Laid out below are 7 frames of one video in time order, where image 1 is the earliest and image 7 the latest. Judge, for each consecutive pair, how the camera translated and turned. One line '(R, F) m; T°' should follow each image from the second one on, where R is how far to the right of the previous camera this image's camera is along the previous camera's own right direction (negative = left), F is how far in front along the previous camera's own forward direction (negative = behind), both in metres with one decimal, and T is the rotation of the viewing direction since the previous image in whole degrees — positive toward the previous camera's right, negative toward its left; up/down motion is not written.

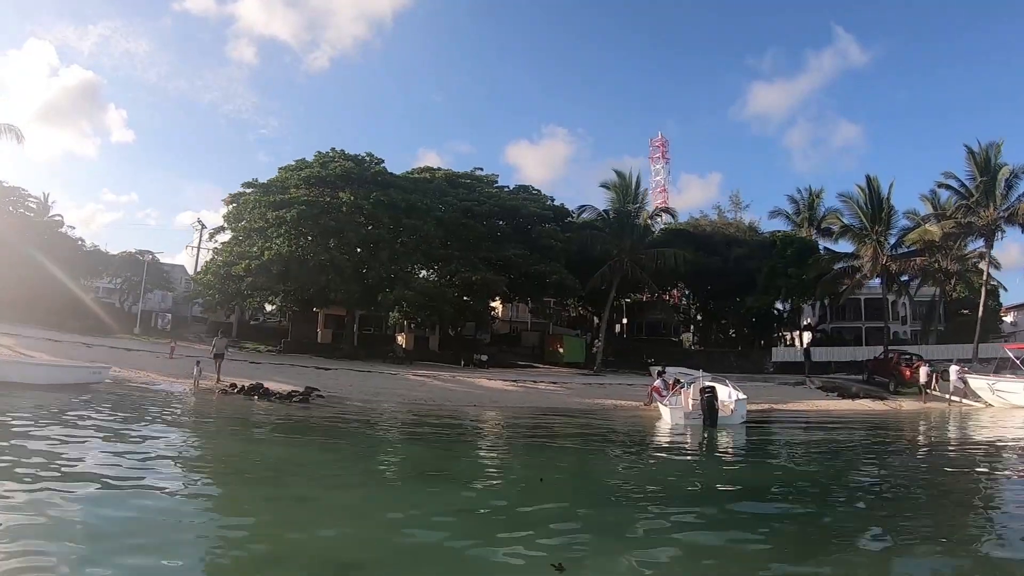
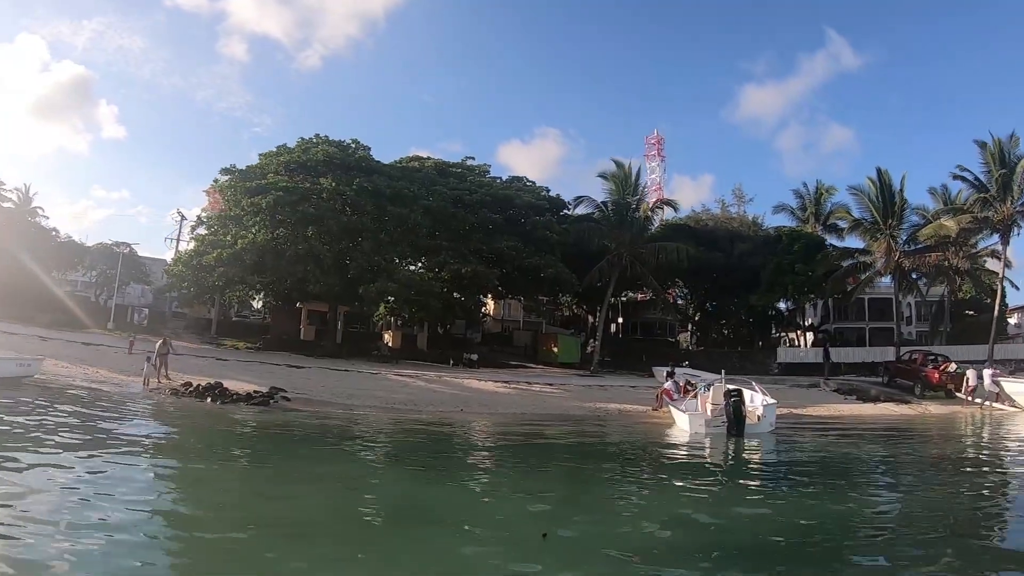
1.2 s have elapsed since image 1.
(0.0, +2.3) m; +1°
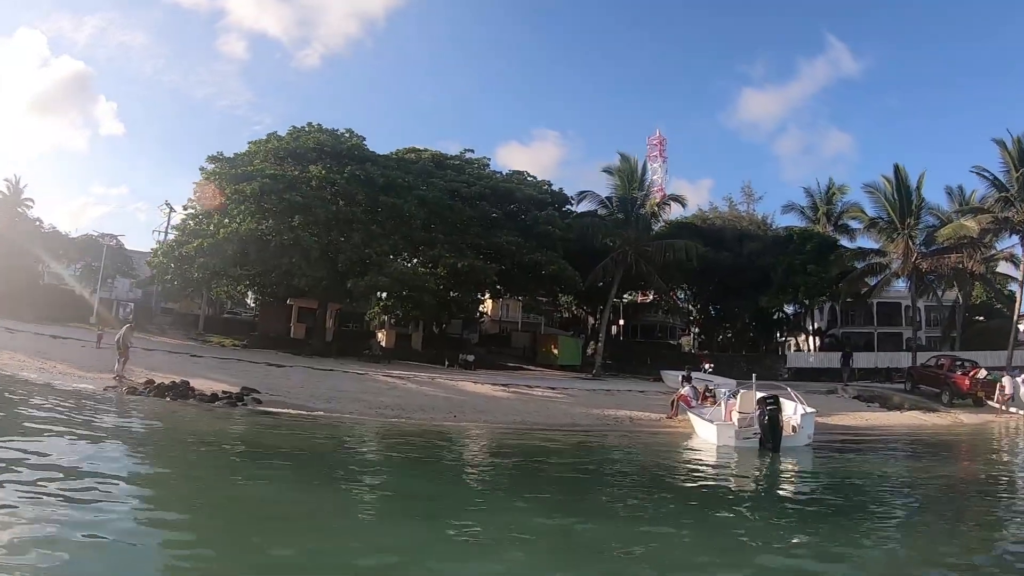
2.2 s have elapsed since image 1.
(-0.1, +1.8) m; 0°
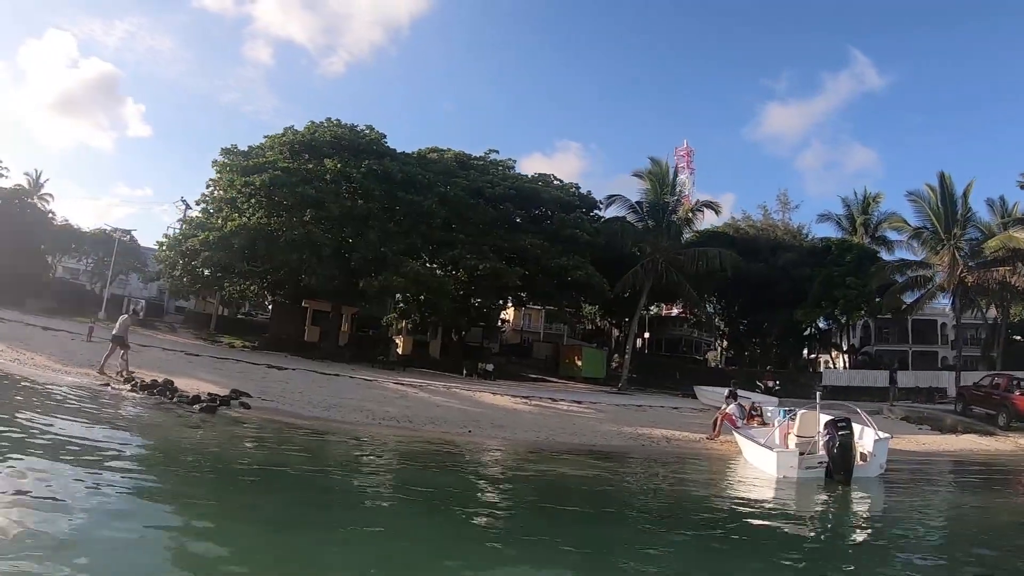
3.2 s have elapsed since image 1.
(-0.2, +1.8) m; -2°
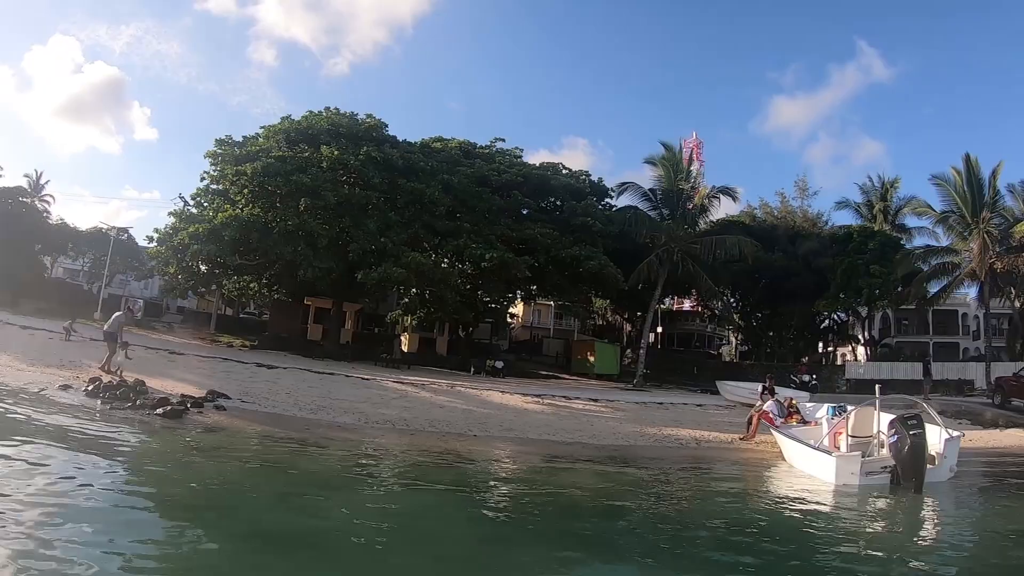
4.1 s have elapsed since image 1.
(-0.1, +1.6) m; -1°
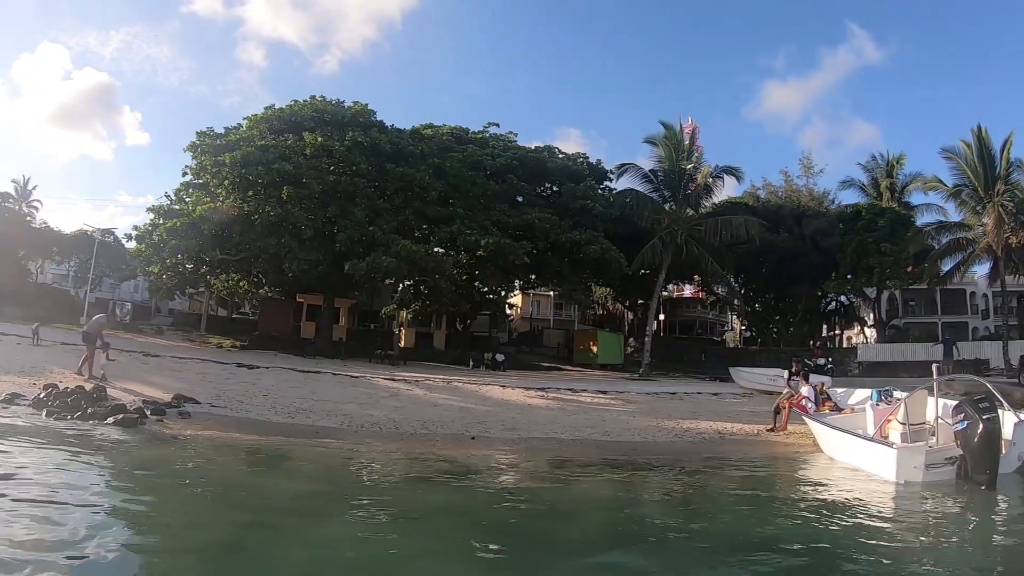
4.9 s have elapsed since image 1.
(0.0, +1.4) m; 0°
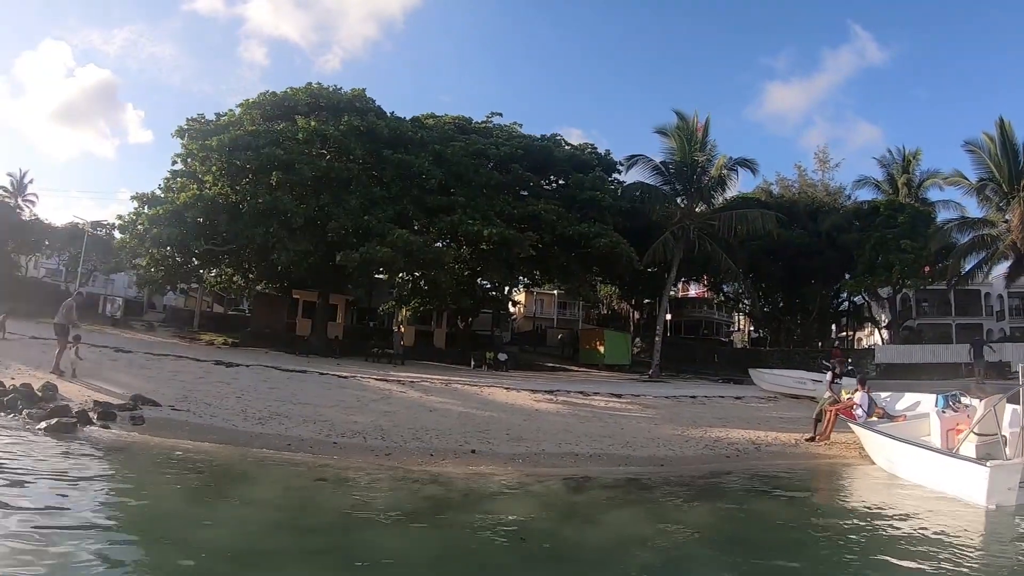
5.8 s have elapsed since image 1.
(-0.1, +1.5) m; 0°
